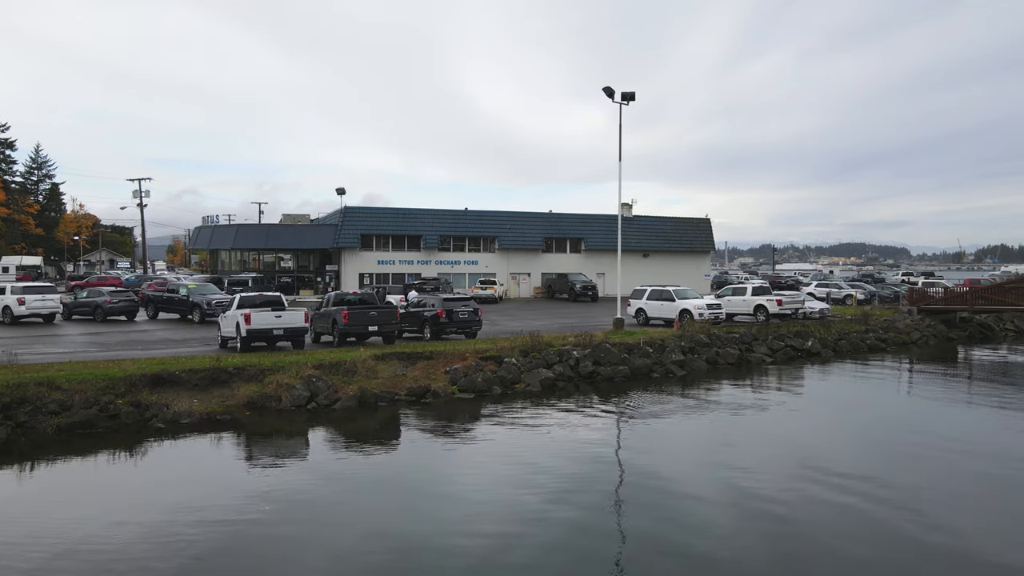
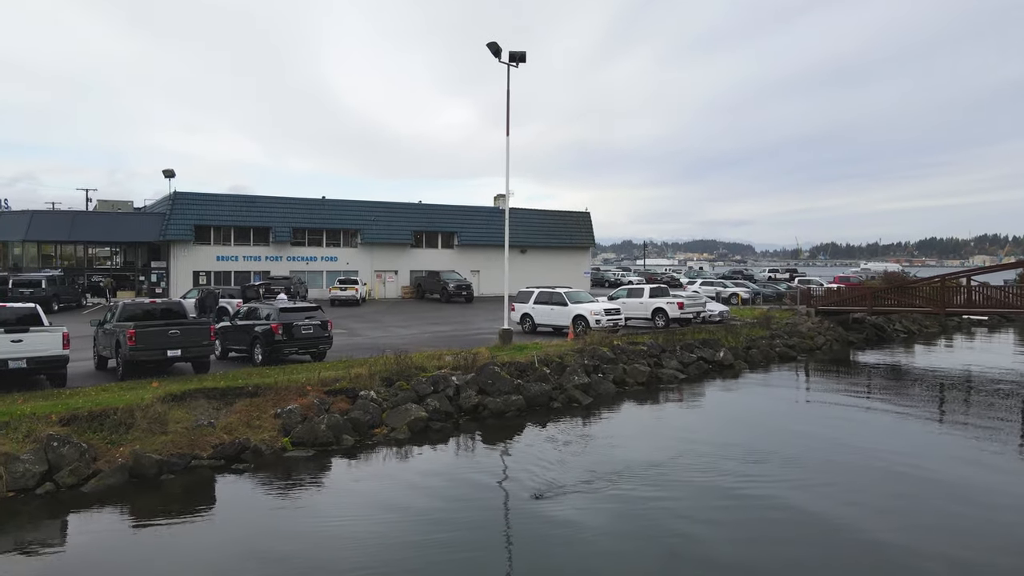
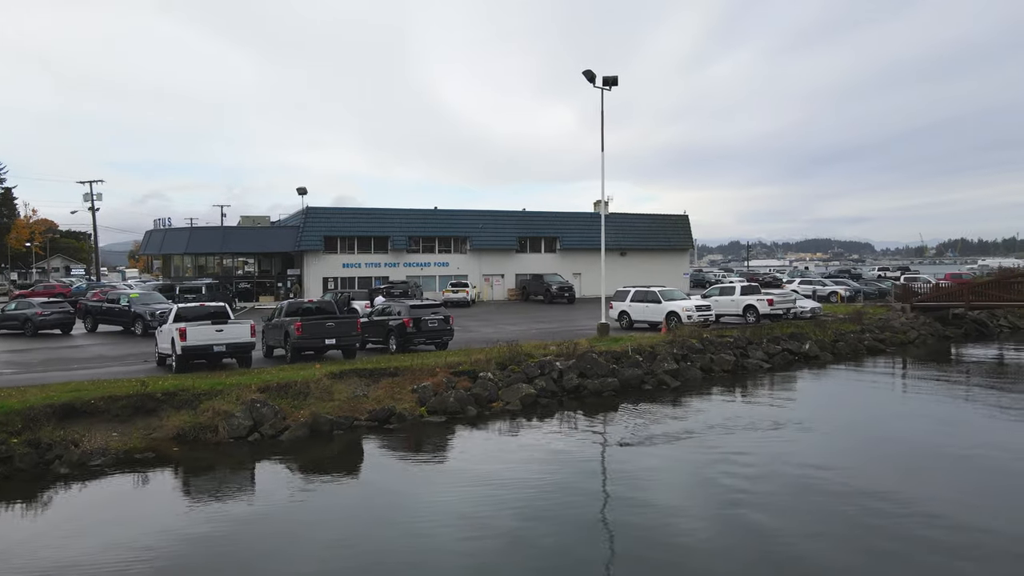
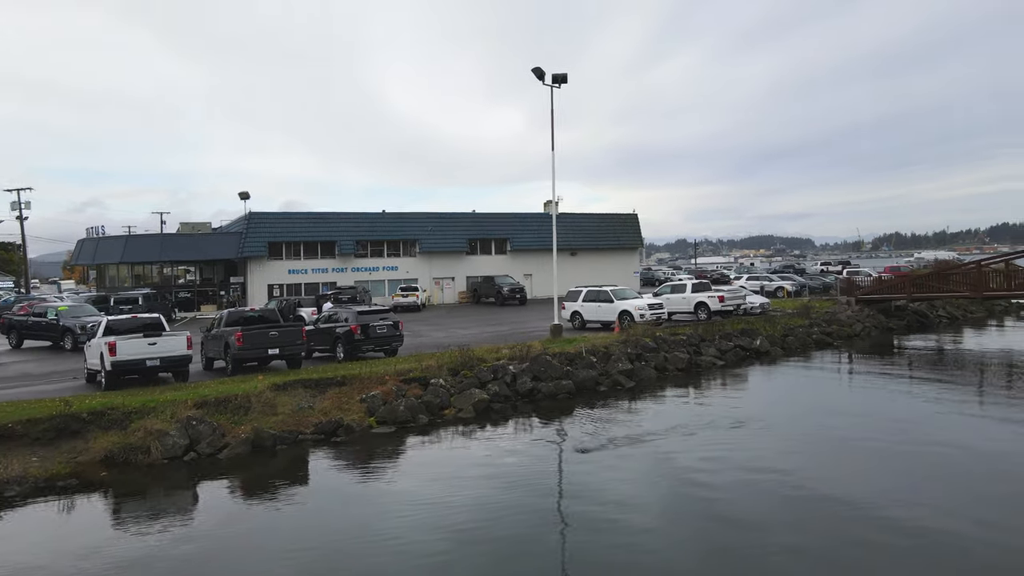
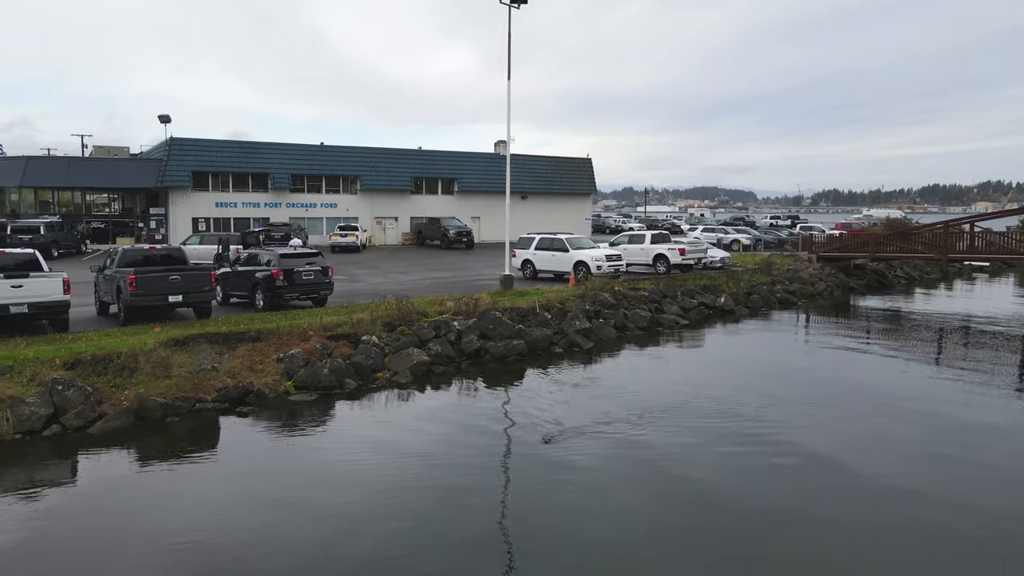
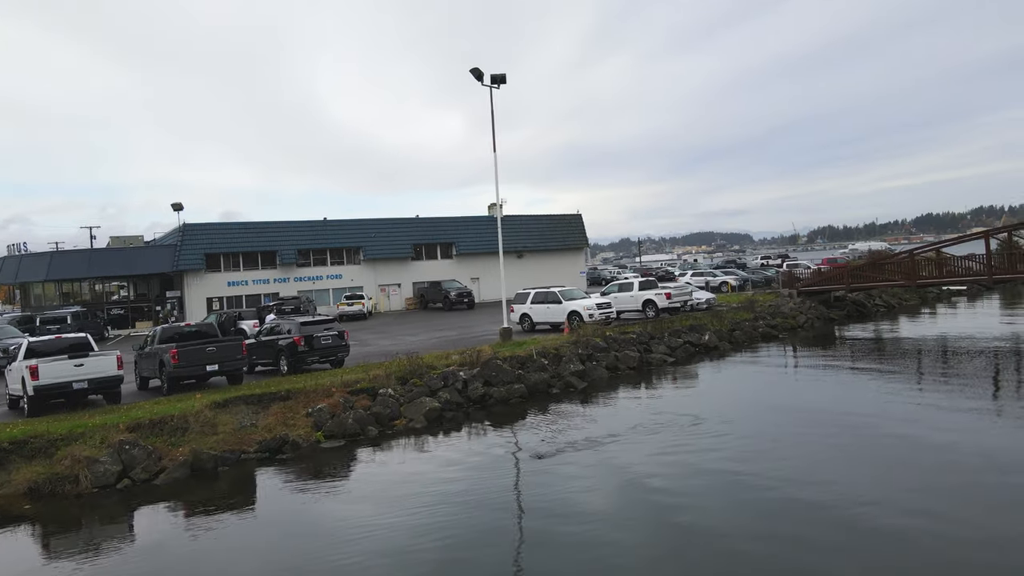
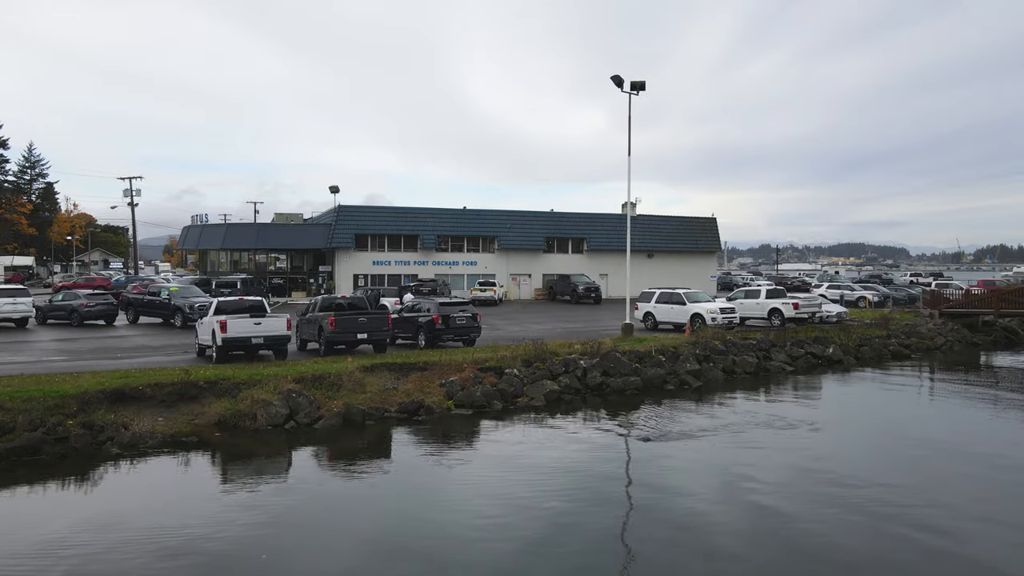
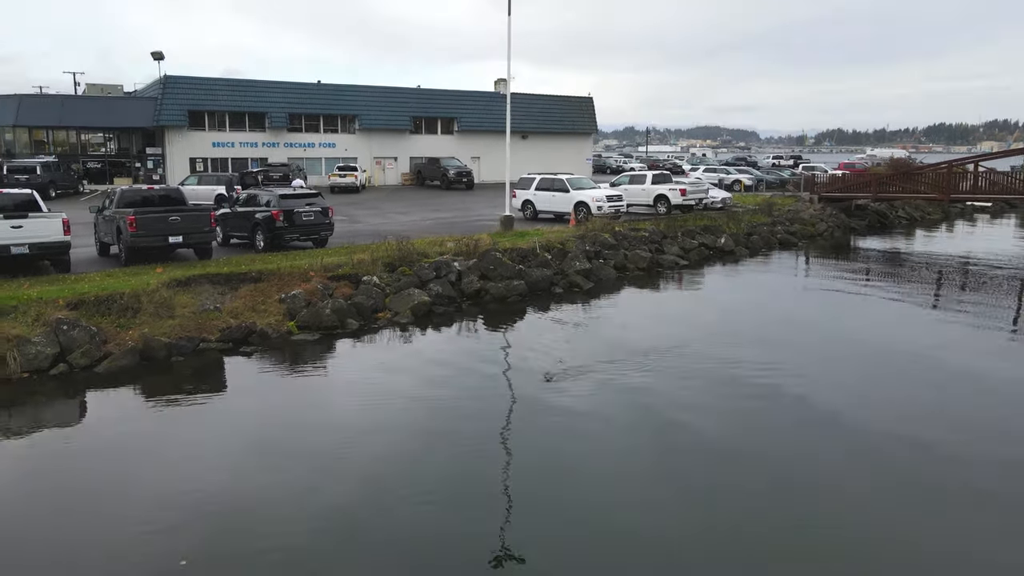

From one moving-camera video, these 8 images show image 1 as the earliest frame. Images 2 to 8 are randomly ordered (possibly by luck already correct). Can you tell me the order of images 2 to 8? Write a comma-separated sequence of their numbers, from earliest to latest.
7, 3, 4, 6, 2, 5, 8
